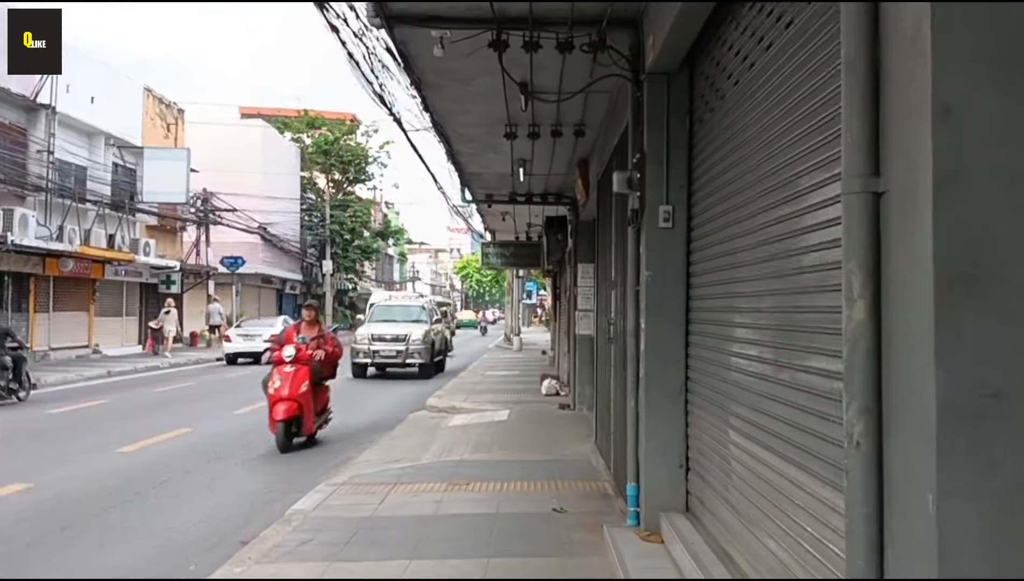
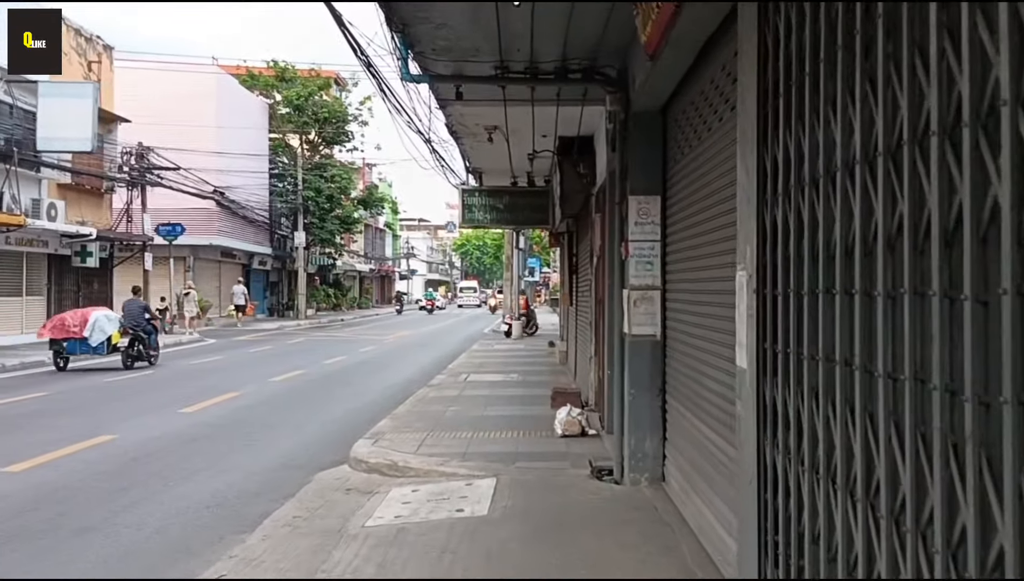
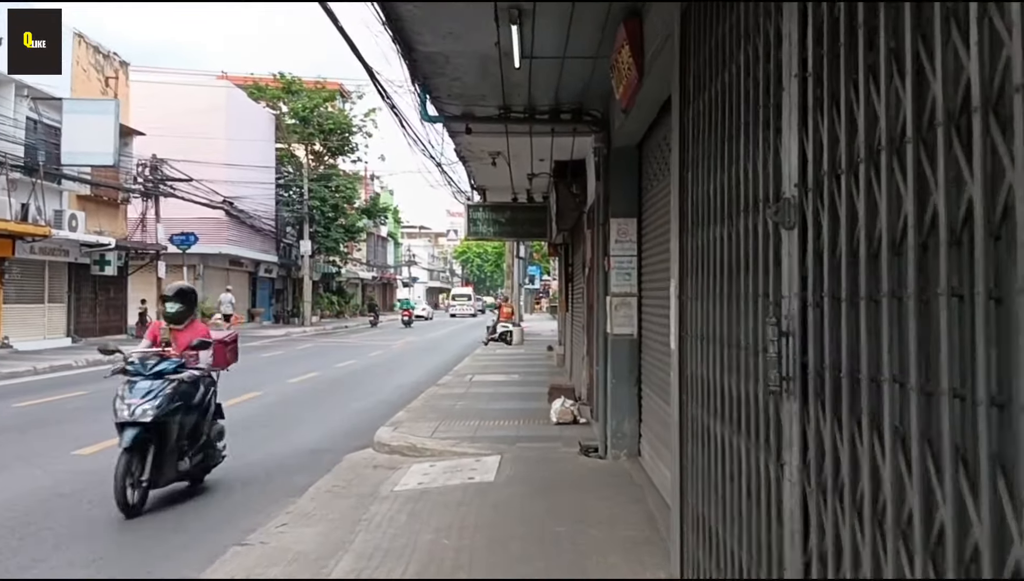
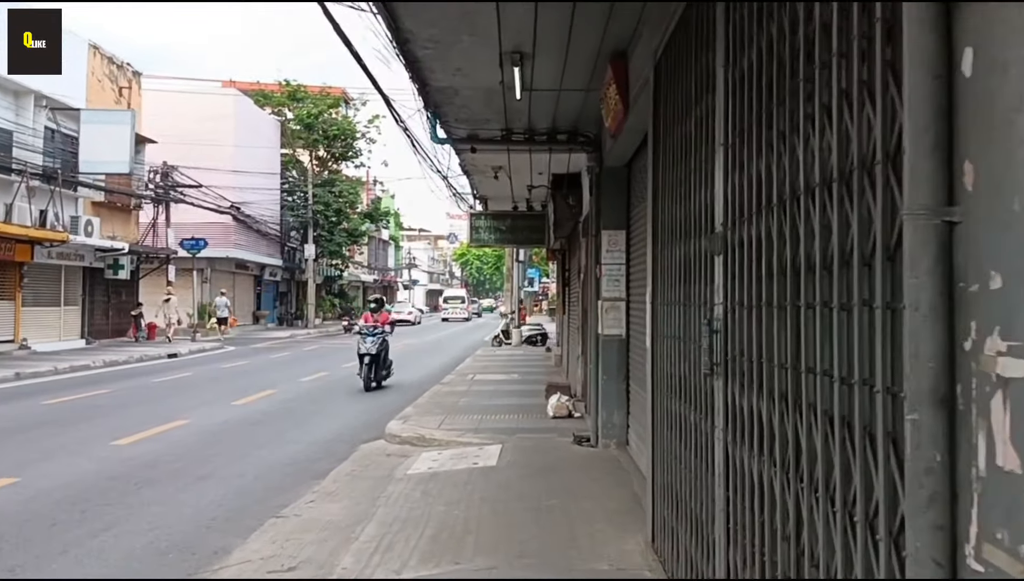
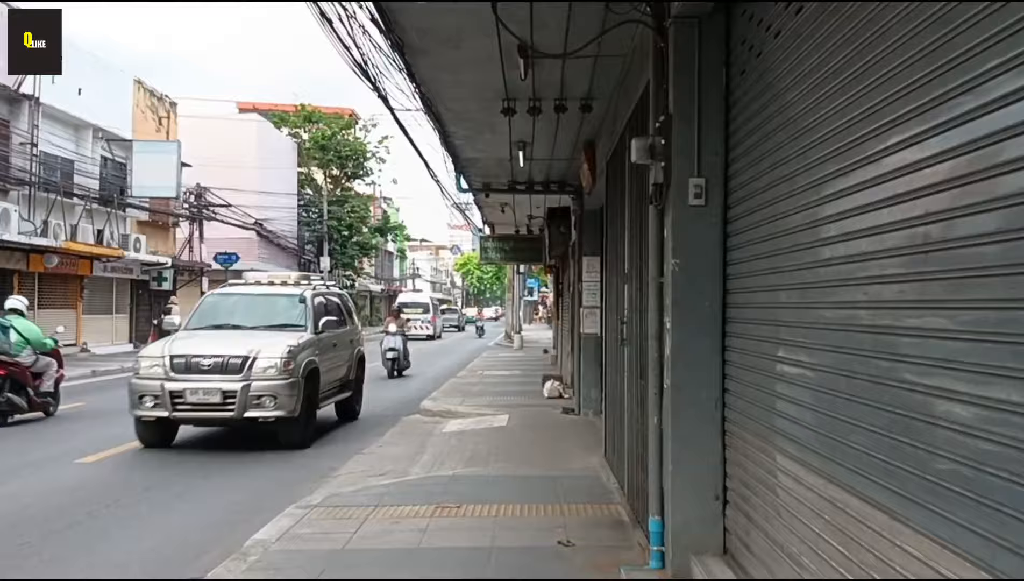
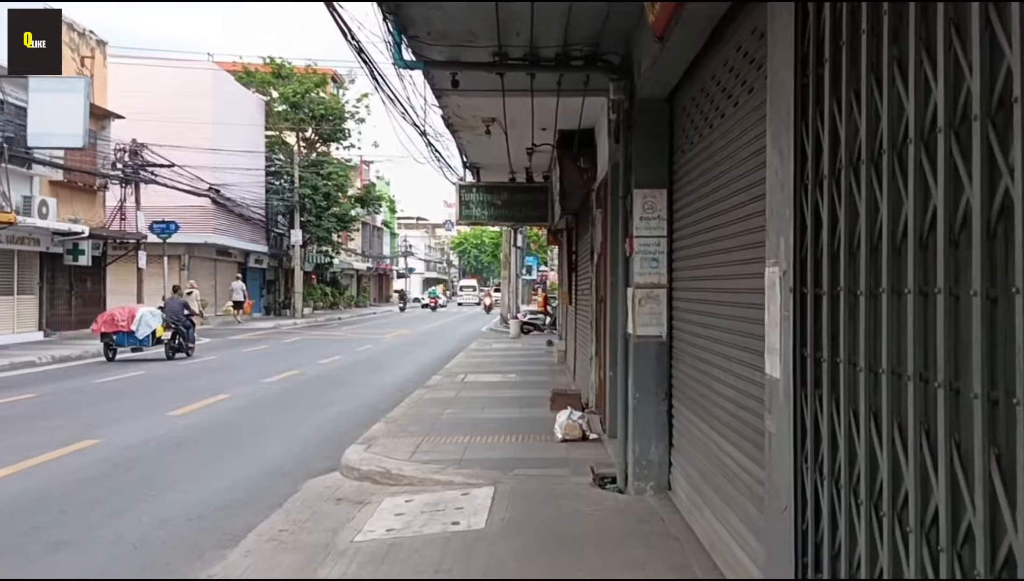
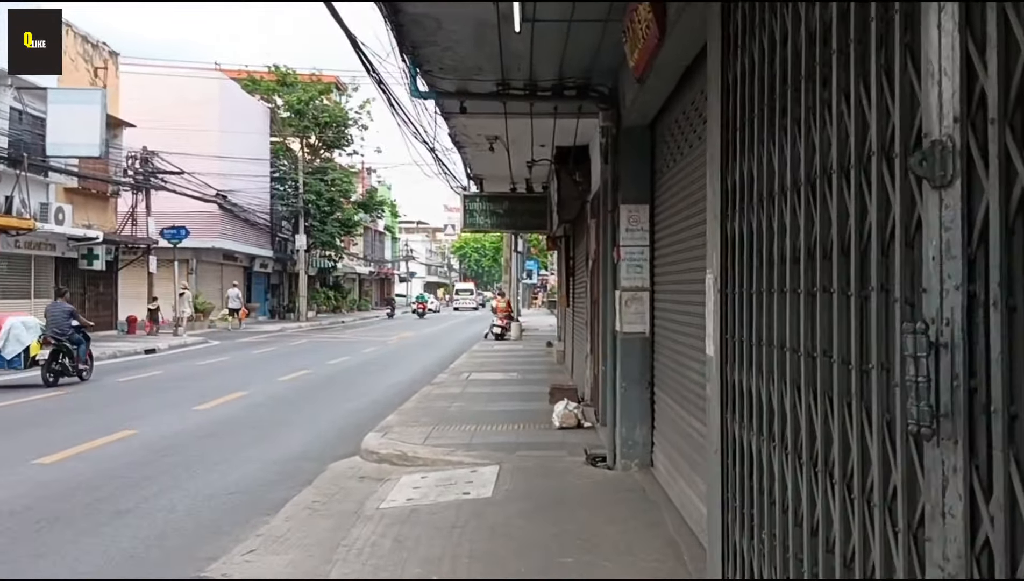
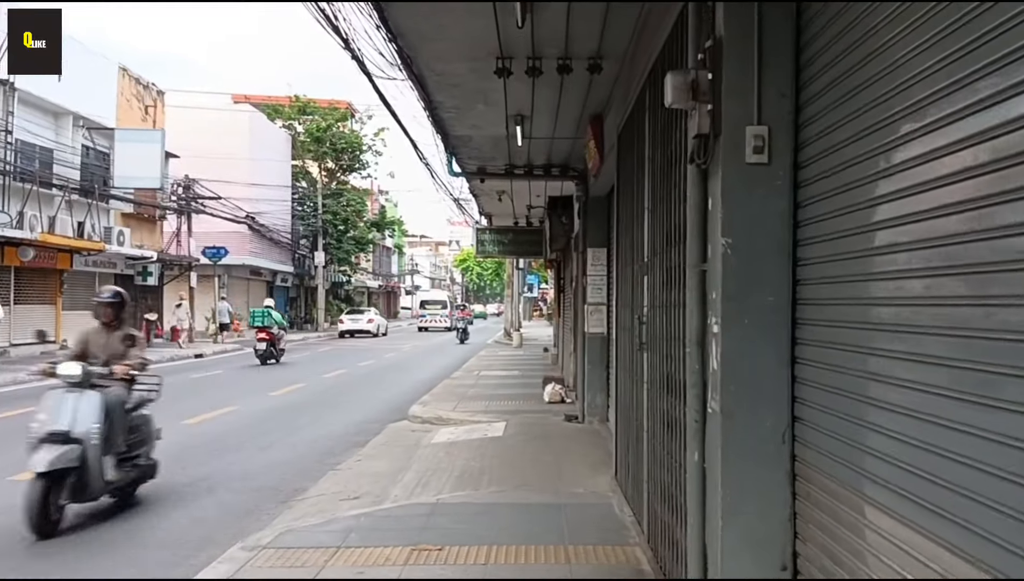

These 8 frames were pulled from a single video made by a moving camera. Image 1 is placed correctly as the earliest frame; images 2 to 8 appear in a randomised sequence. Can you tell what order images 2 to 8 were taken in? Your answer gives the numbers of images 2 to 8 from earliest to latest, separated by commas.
5, 8, 4, 3, 7, 2, 6
